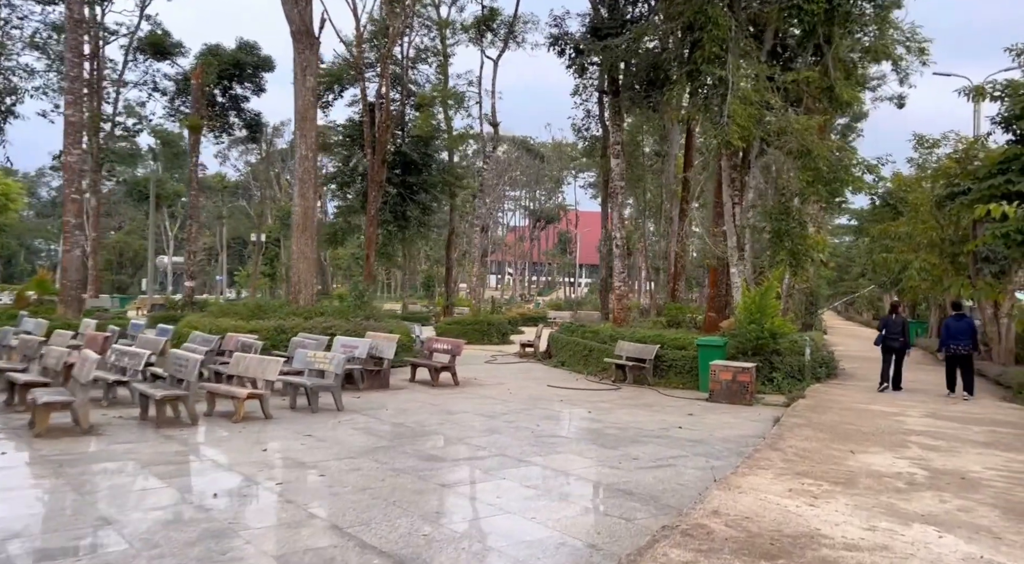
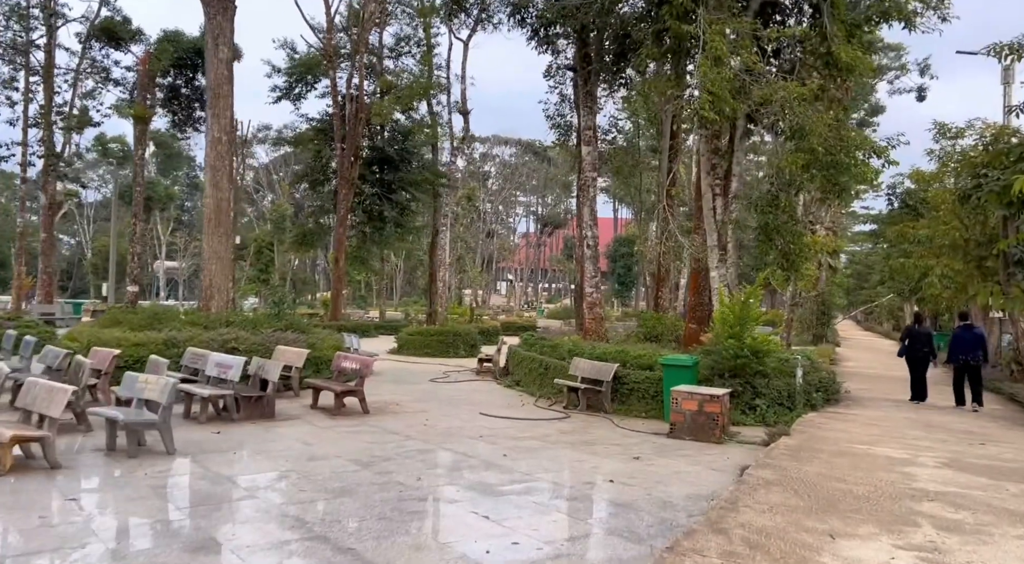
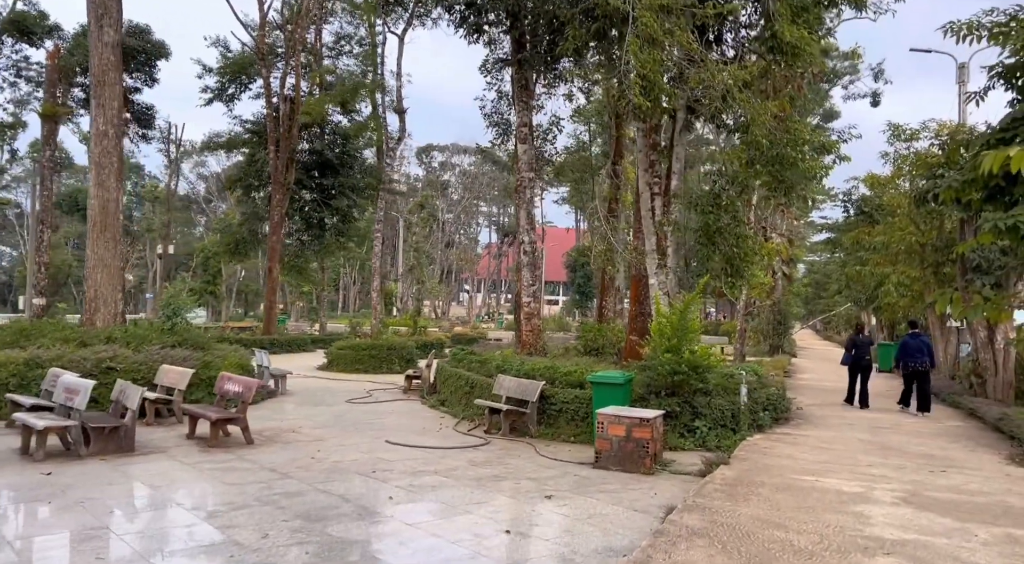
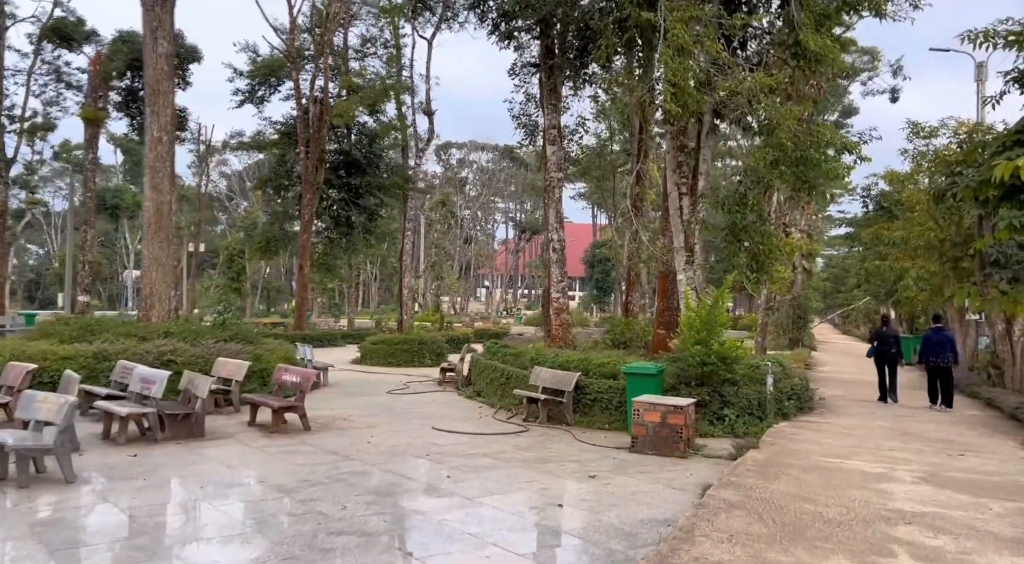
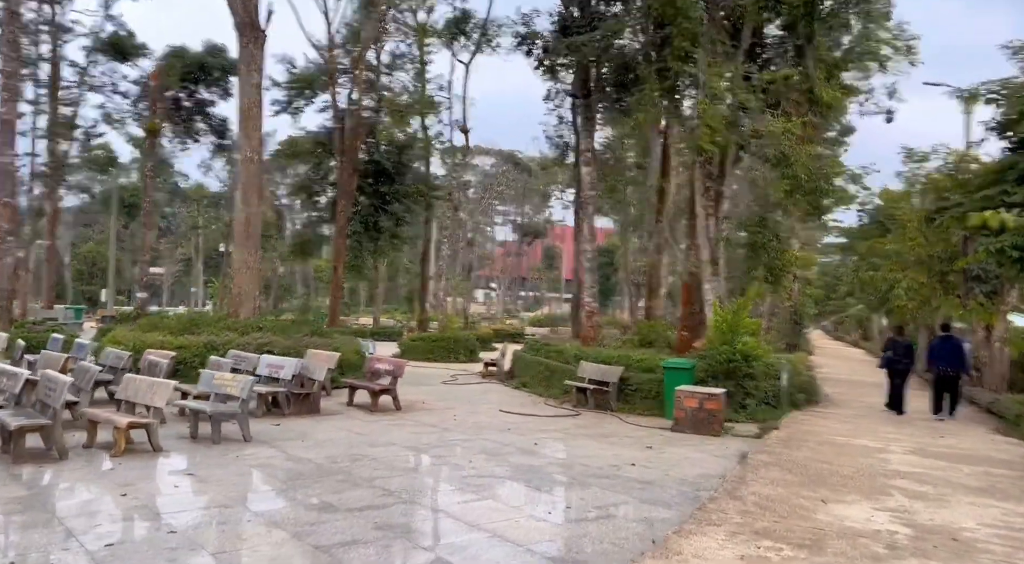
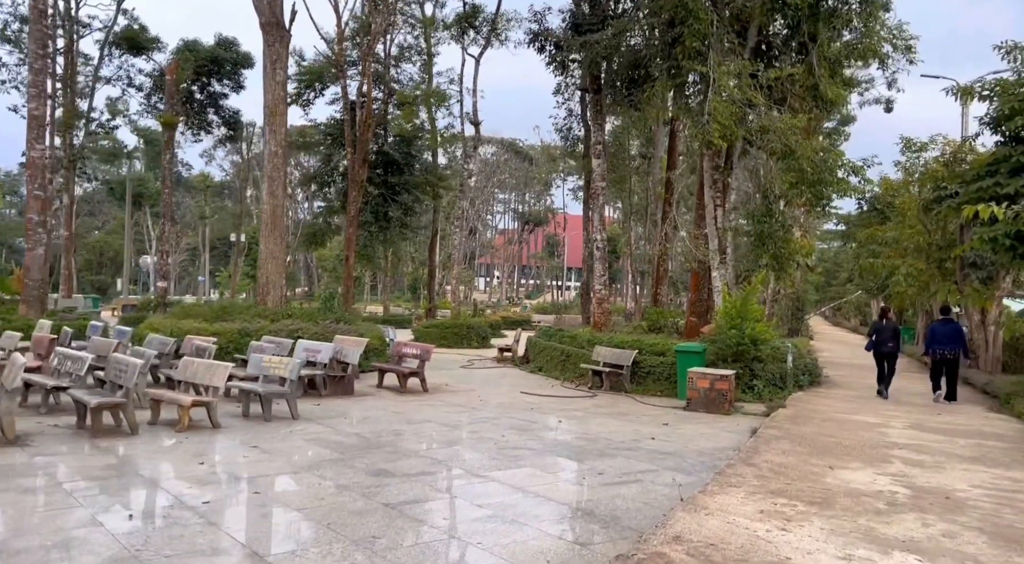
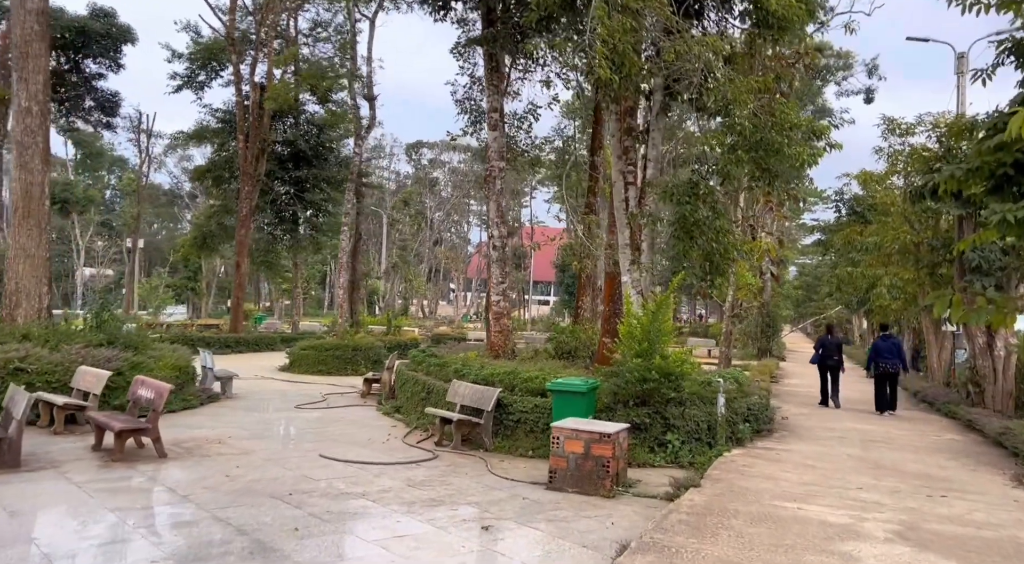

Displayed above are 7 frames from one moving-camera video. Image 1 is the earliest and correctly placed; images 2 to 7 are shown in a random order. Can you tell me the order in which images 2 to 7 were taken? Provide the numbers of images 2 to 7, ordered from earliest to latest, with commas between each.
6, 5, 2, 4, 3, 7
